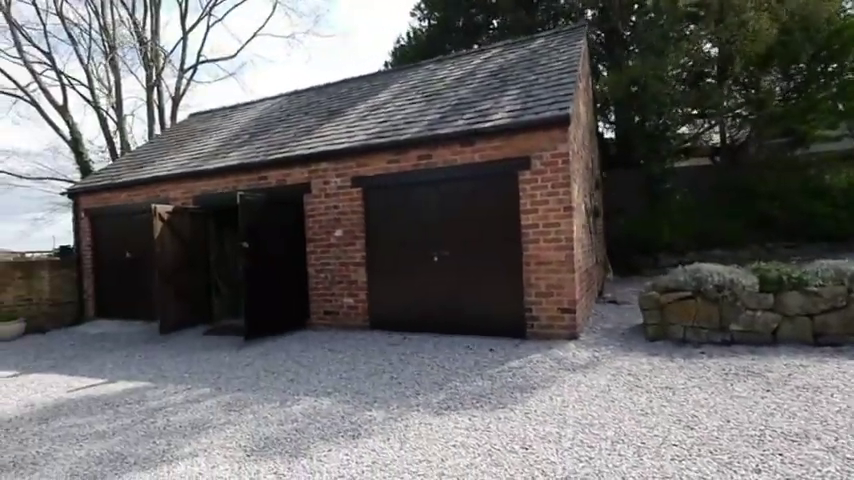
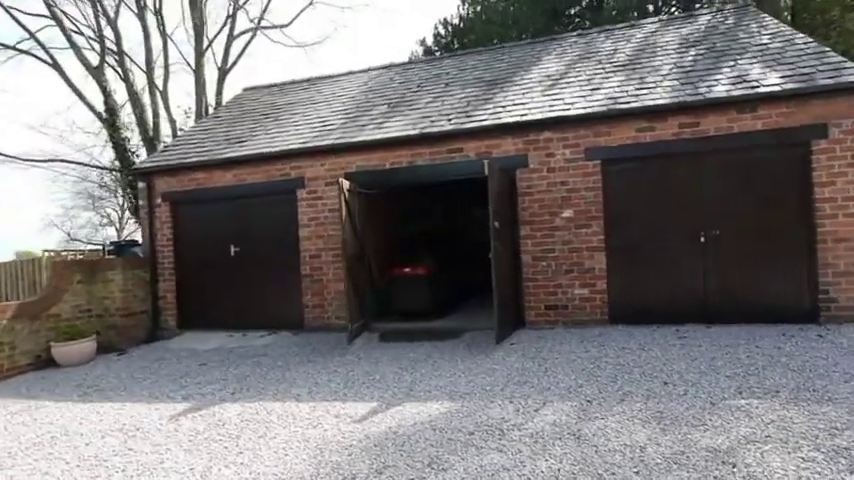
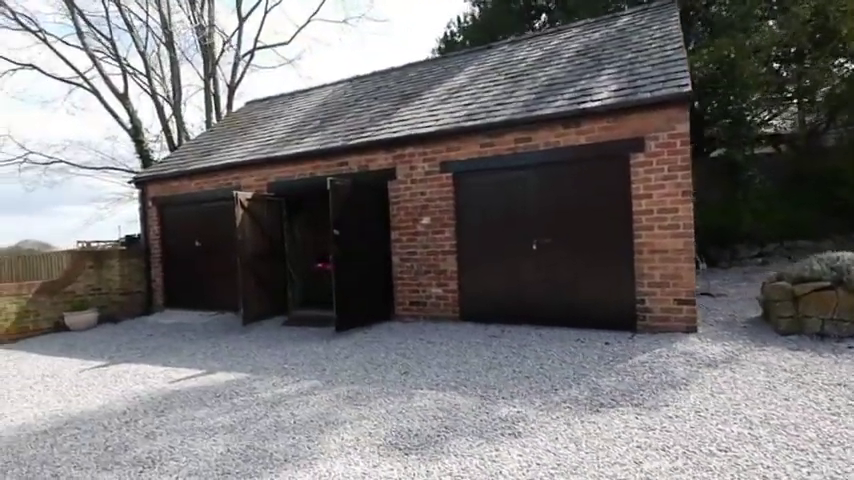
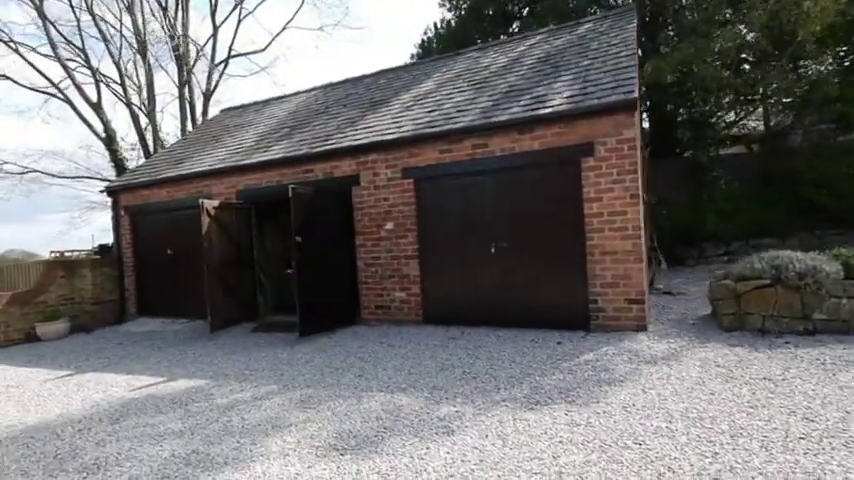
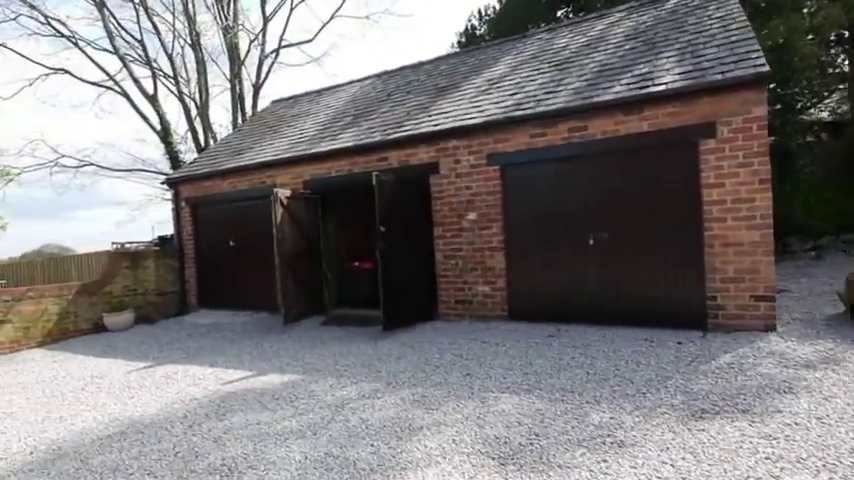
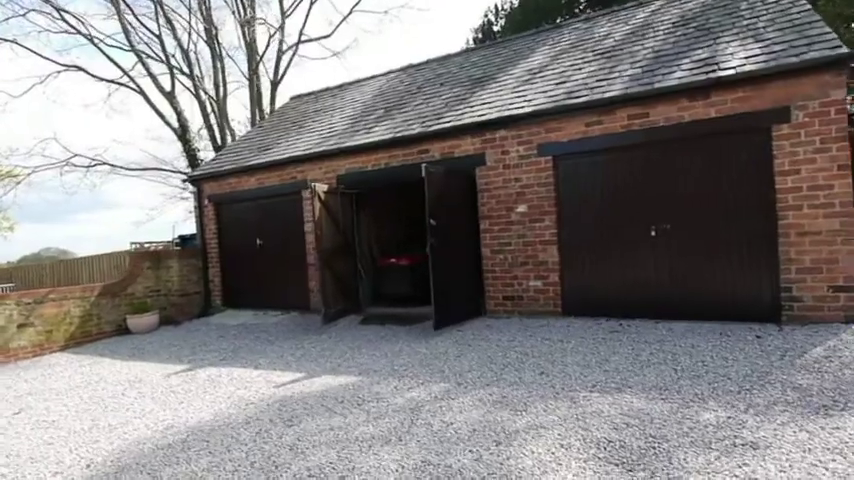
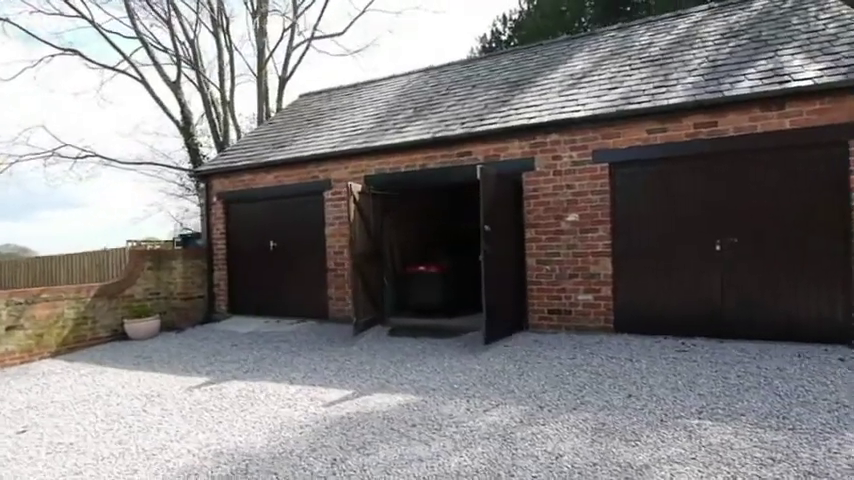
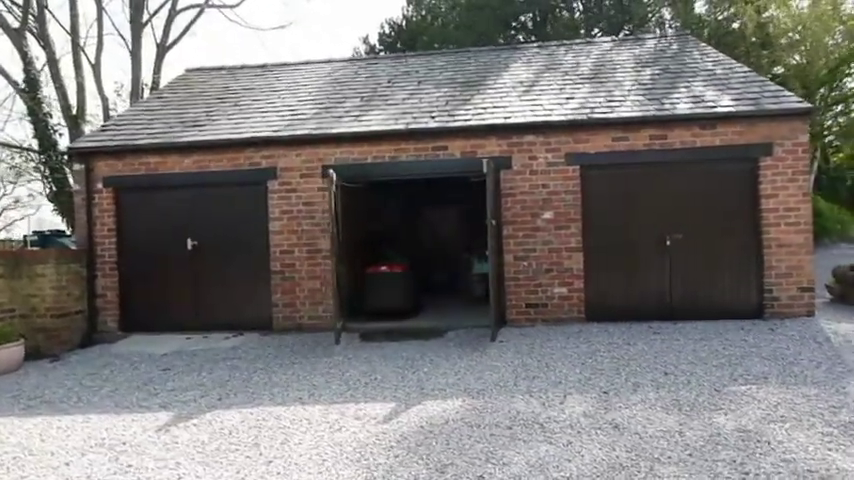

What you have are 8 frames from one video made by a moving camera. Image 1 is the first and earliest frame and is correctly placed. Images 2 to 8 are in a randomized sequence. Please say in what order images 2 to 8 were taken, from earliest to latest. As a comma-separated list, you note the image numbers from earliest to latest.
4, 3, 5, 6, 7, 2, 8
